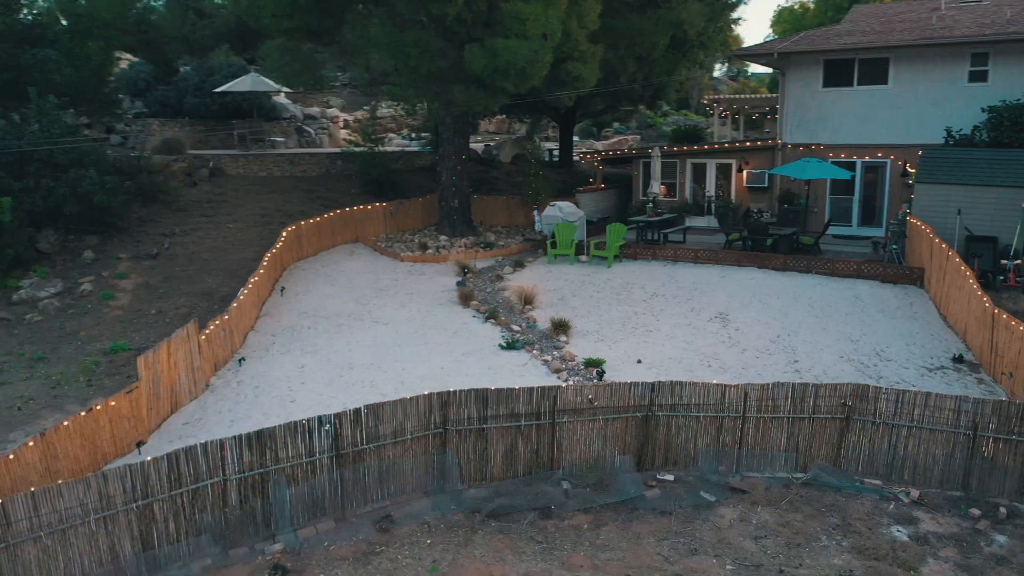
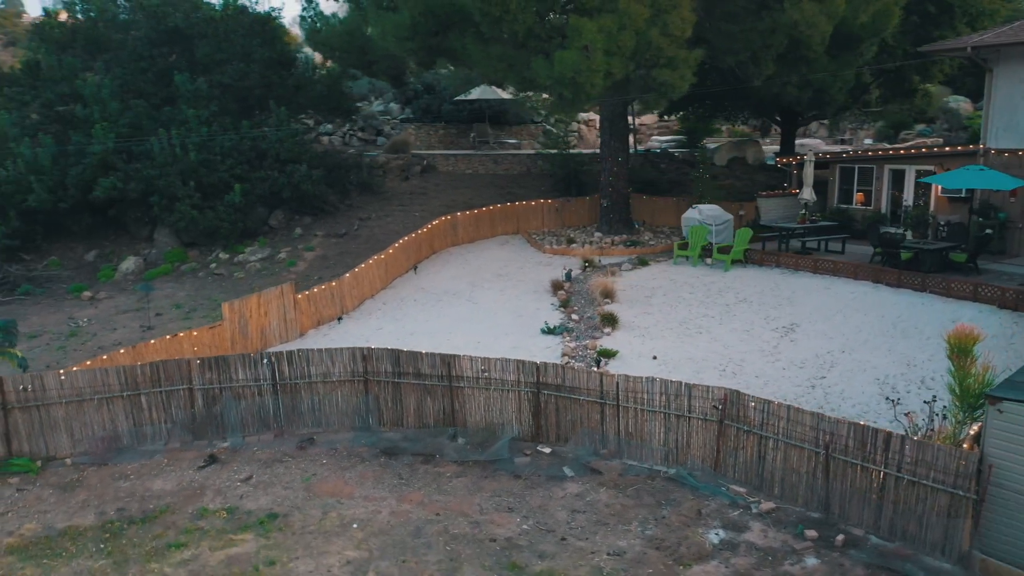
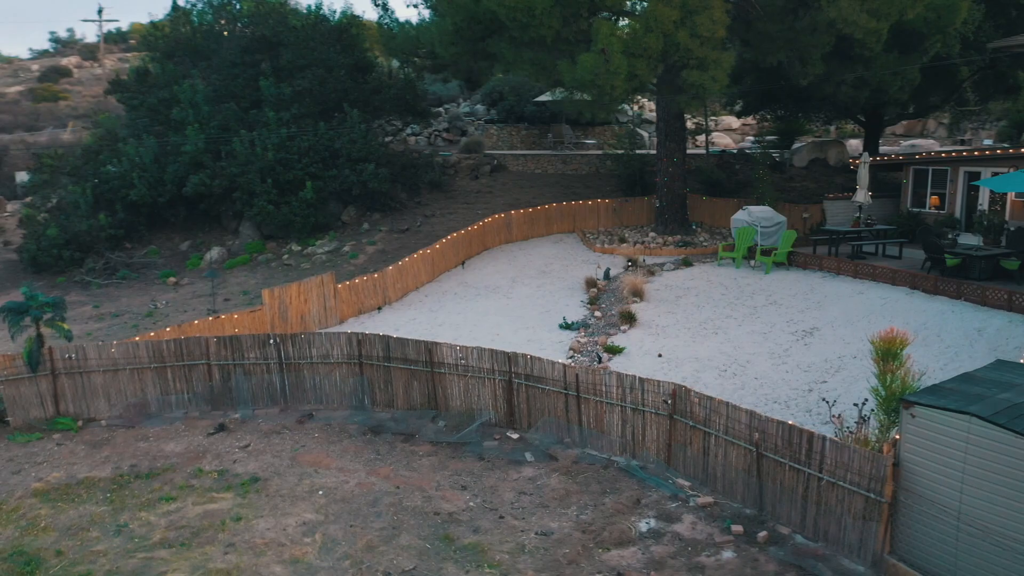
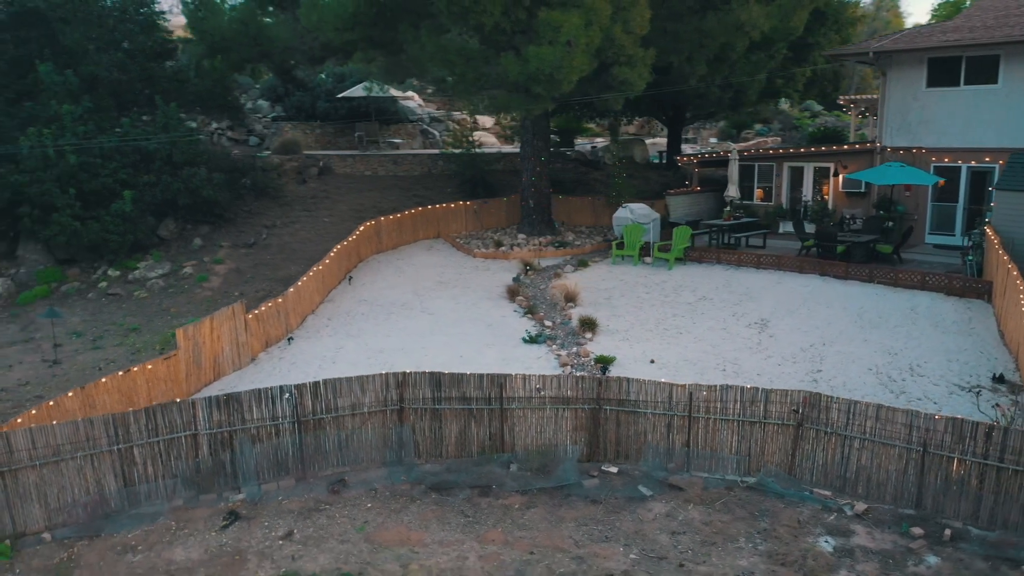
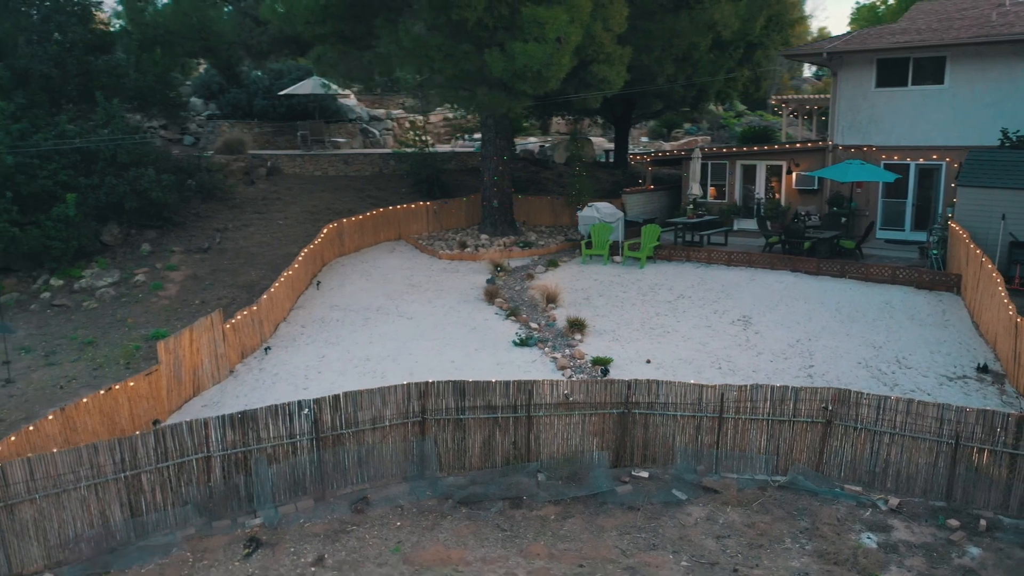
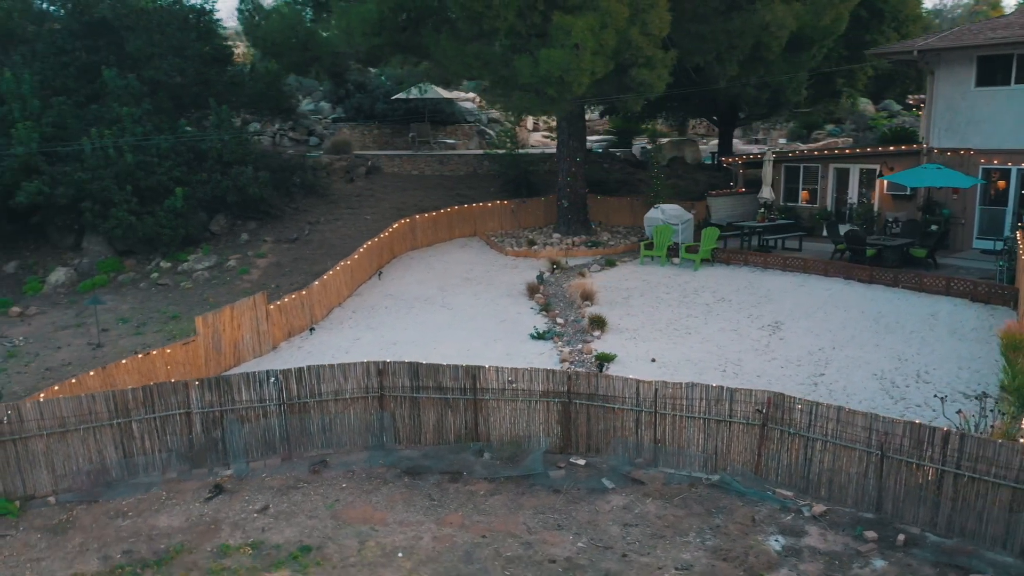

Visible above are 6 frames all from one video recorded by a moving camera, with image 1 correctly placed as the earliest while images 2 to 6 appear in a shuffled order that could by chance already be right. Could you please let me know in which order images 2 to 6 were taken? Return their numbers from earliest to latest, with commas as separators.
5, 4, 6, 2, 3
